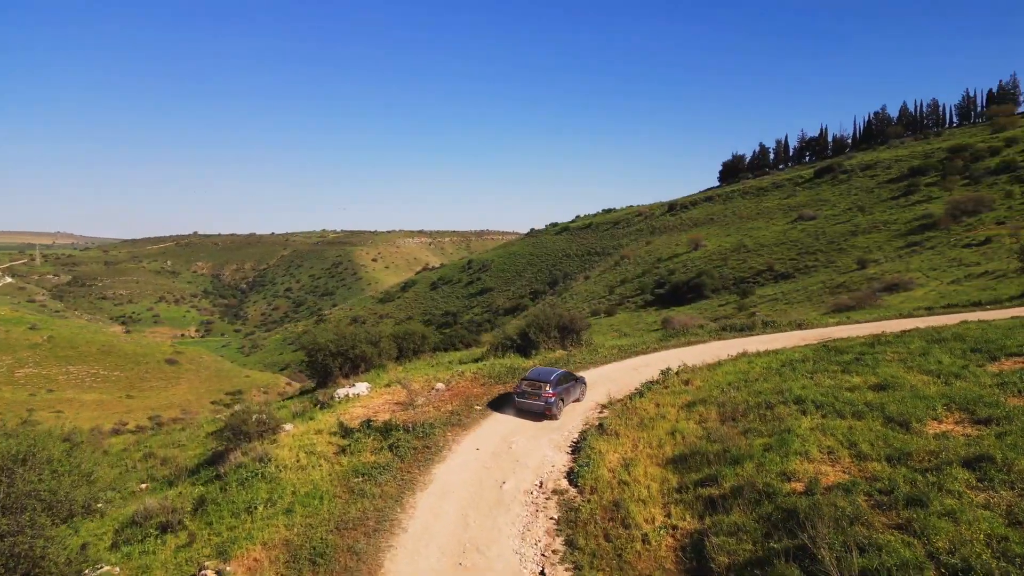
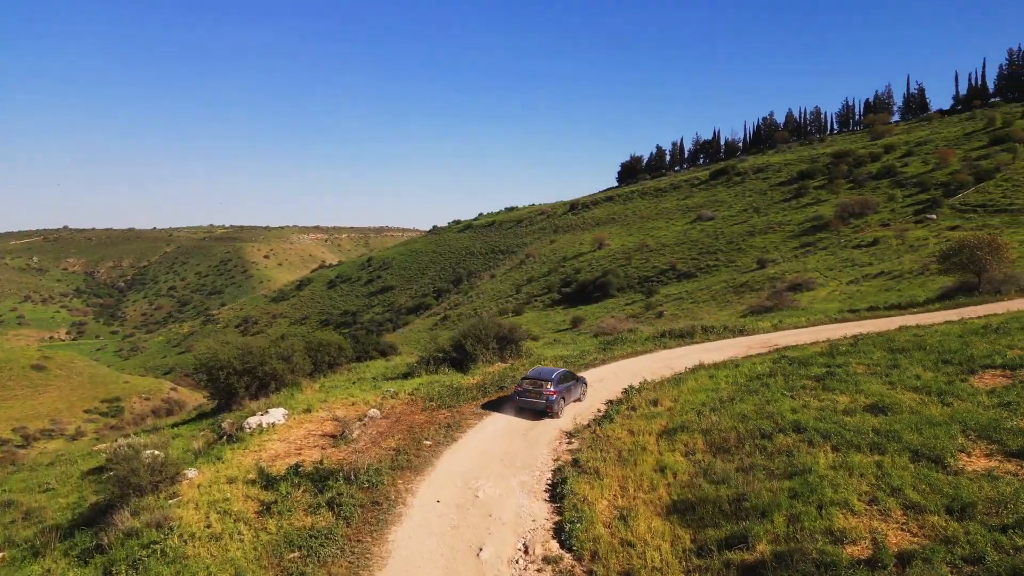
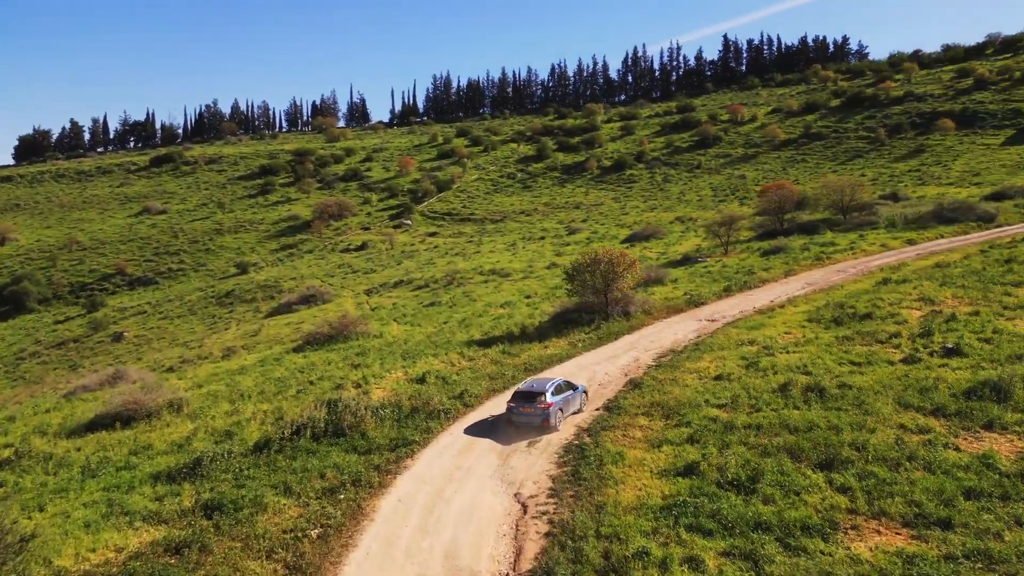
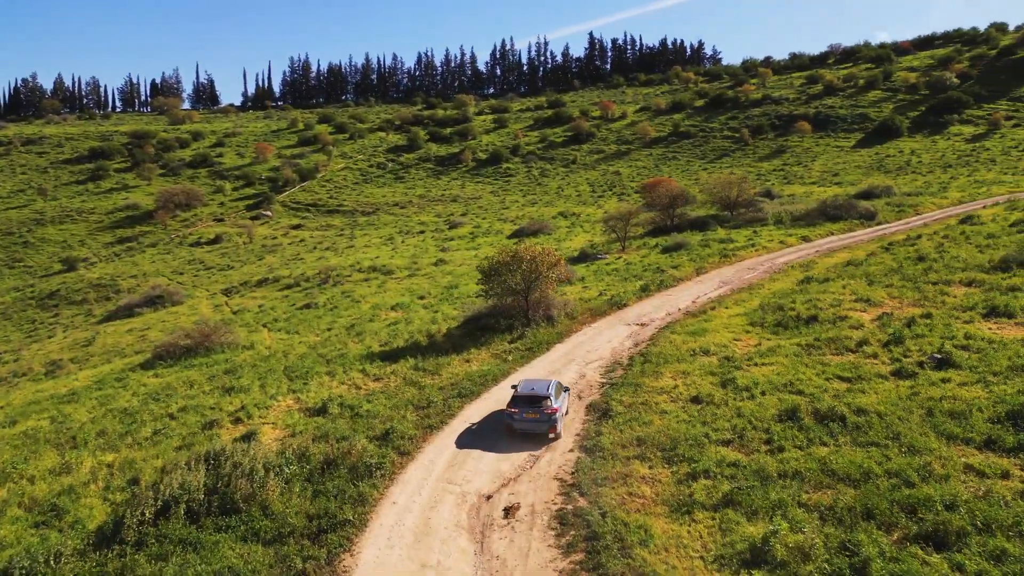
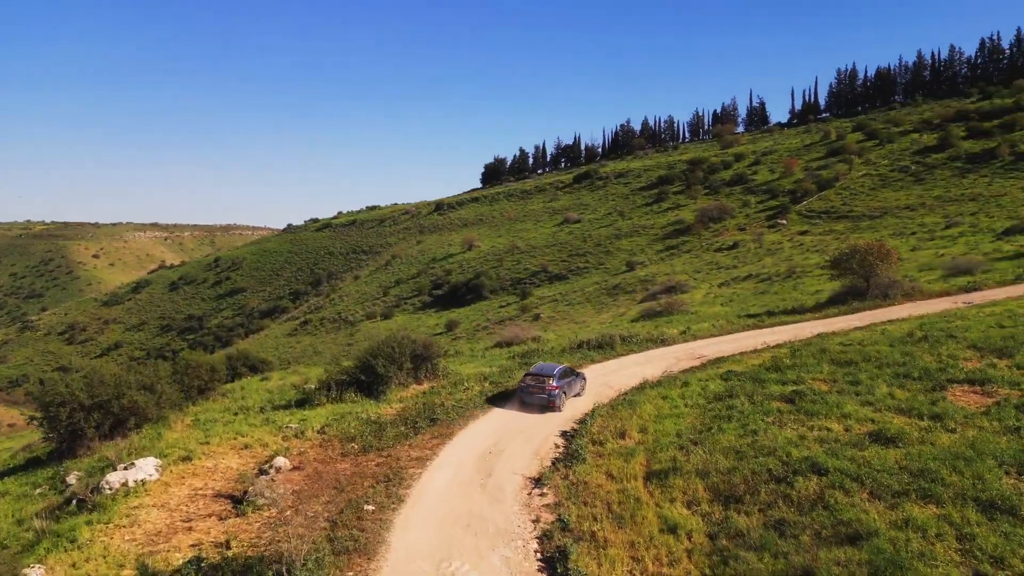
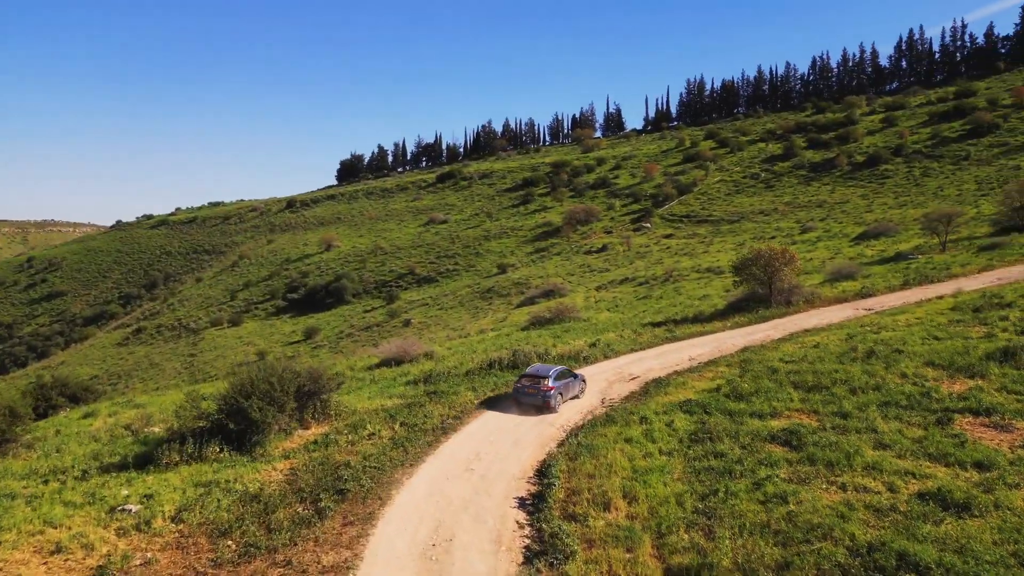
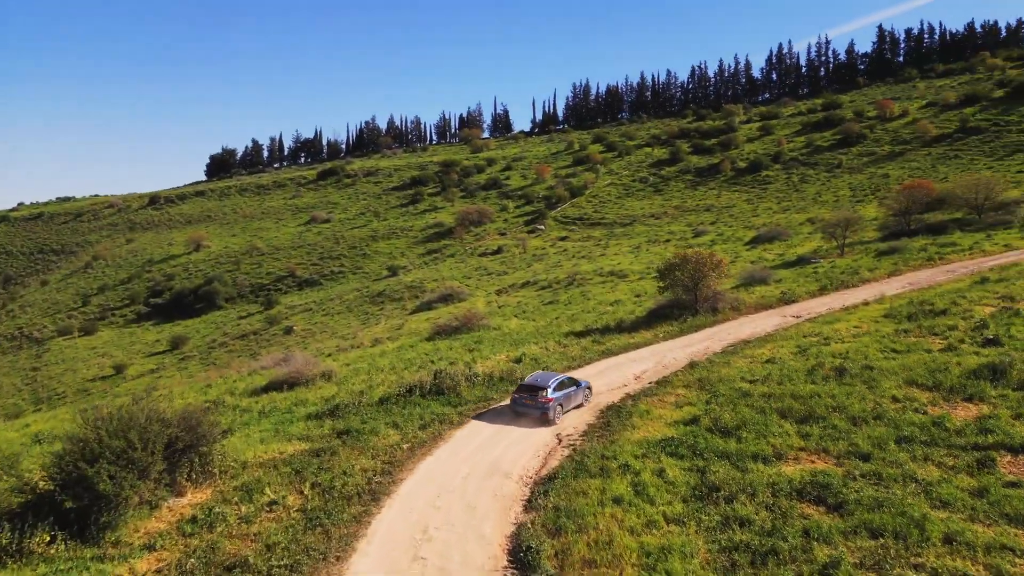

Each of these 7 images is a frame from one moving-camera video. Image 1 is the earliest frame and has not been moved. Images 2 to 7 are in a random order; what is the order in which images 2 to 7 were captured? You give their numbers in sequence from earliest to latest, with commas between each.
2, 5, 6, 7, 3, 4
